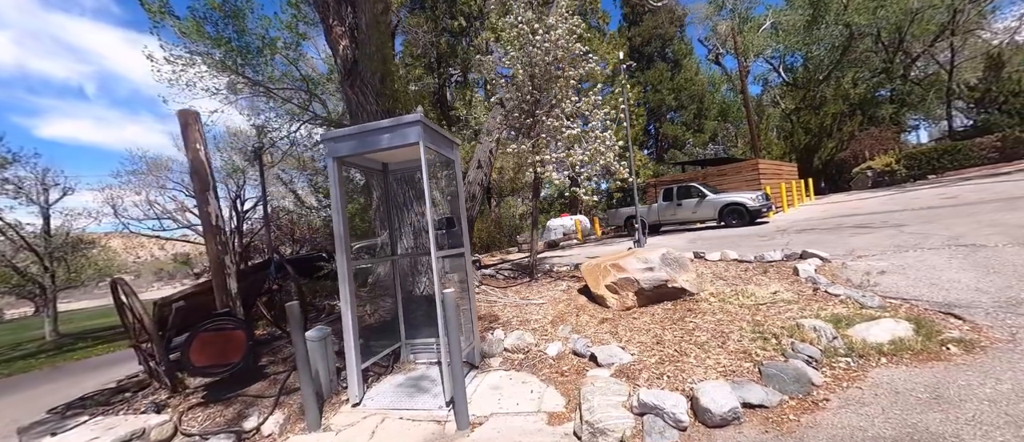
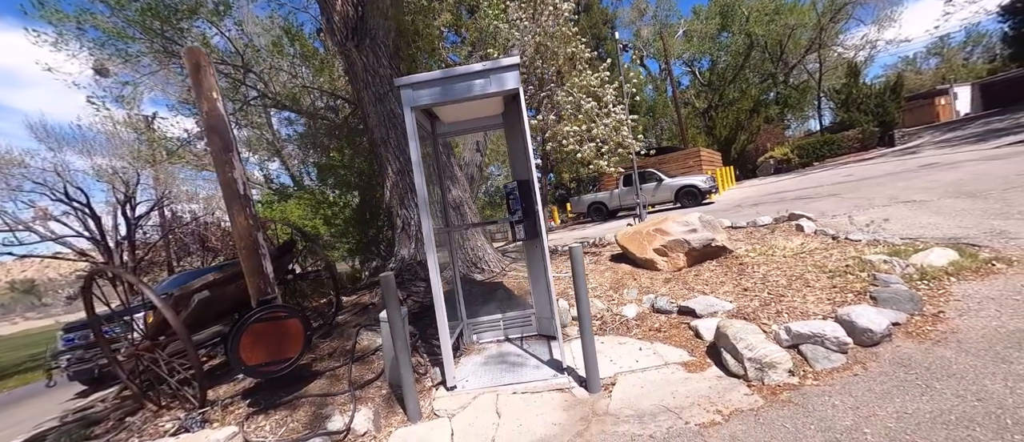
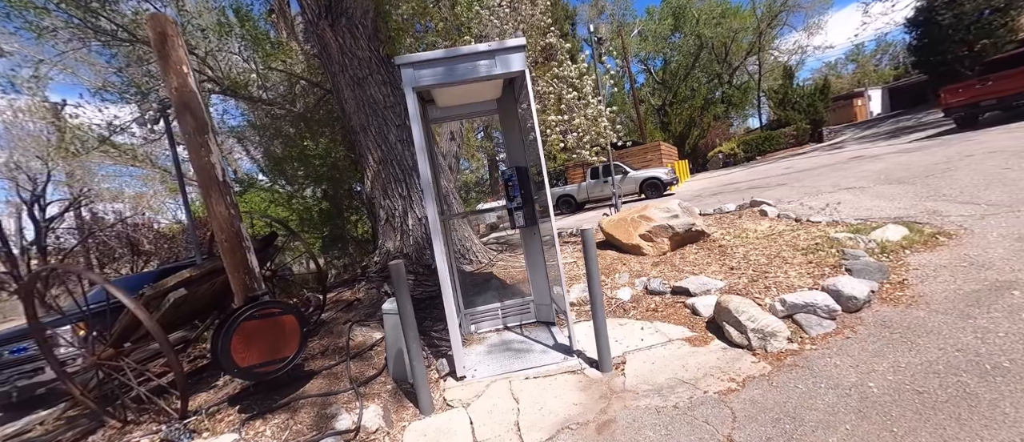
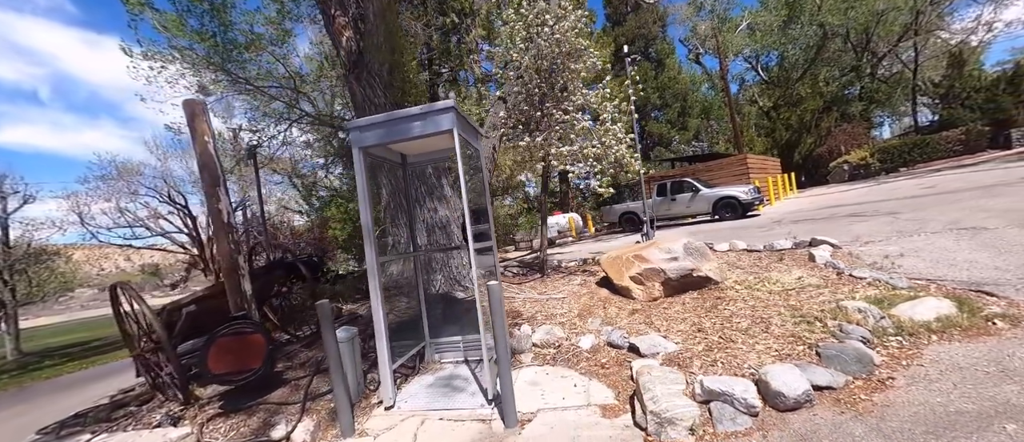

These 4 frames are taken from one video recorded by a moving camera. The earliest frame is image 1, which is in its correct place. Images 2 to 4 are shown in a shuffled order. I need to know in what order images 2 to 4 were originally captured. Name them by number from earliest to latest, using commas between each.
4, 2, 3
